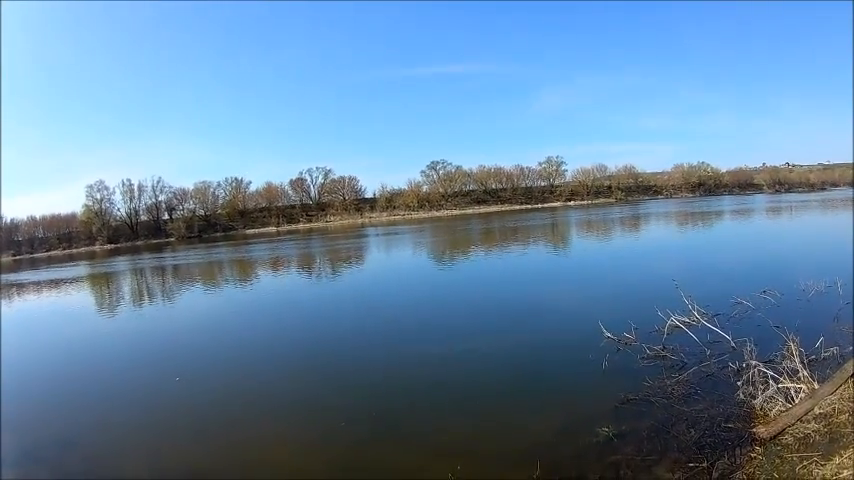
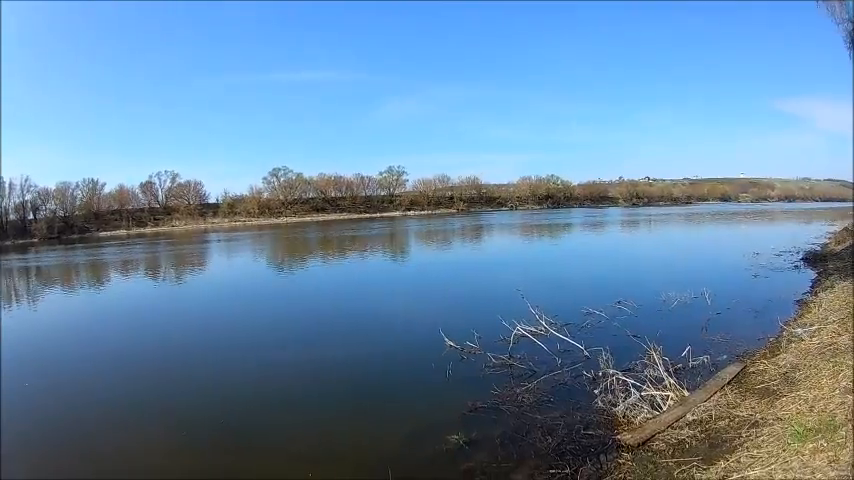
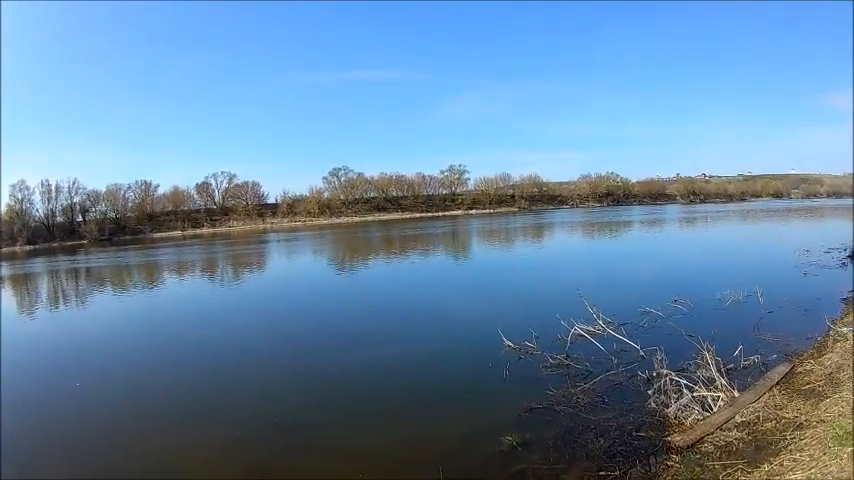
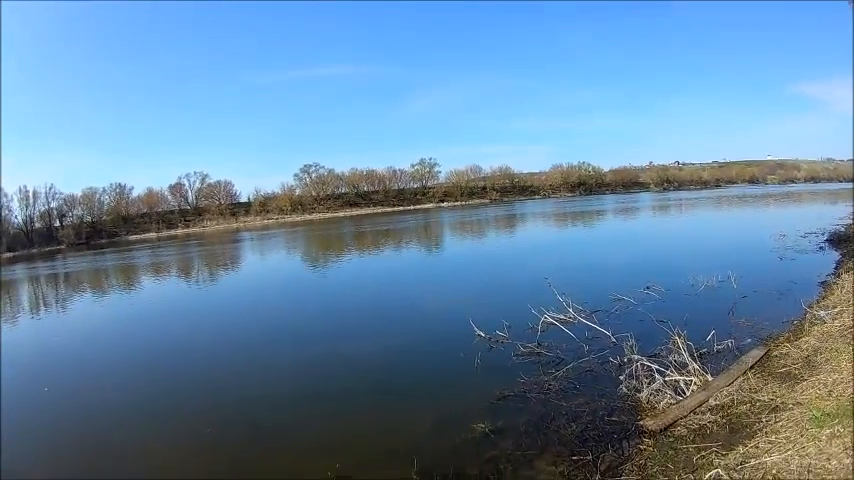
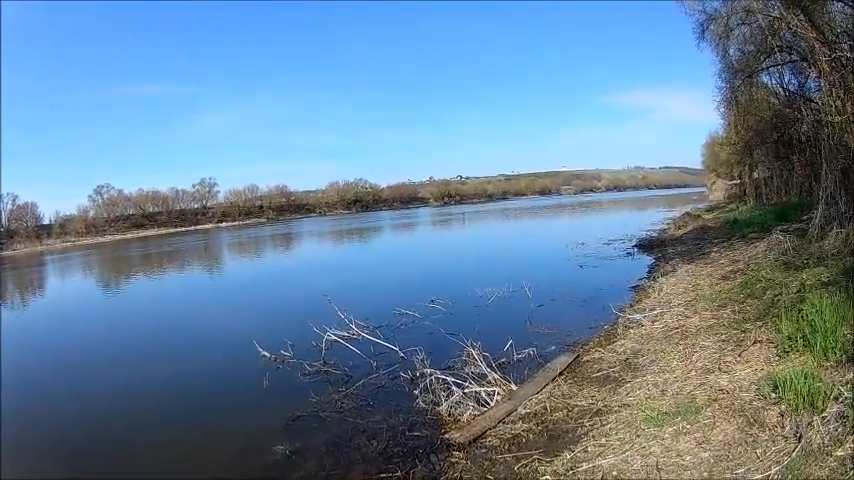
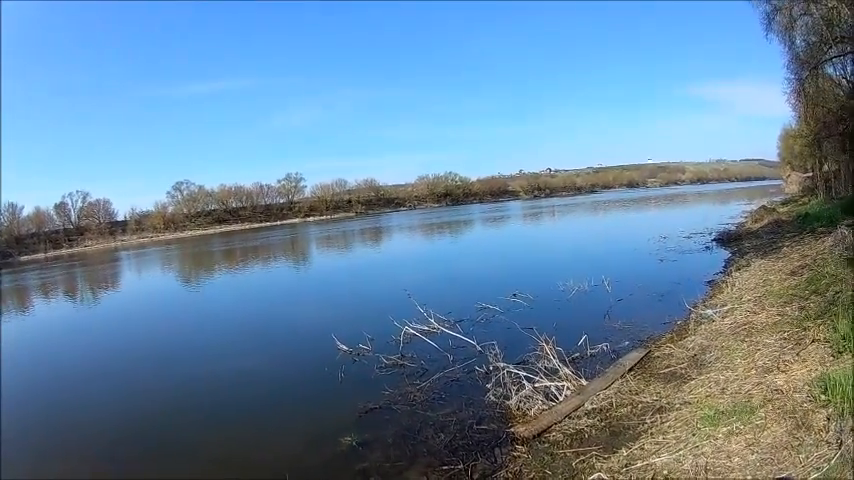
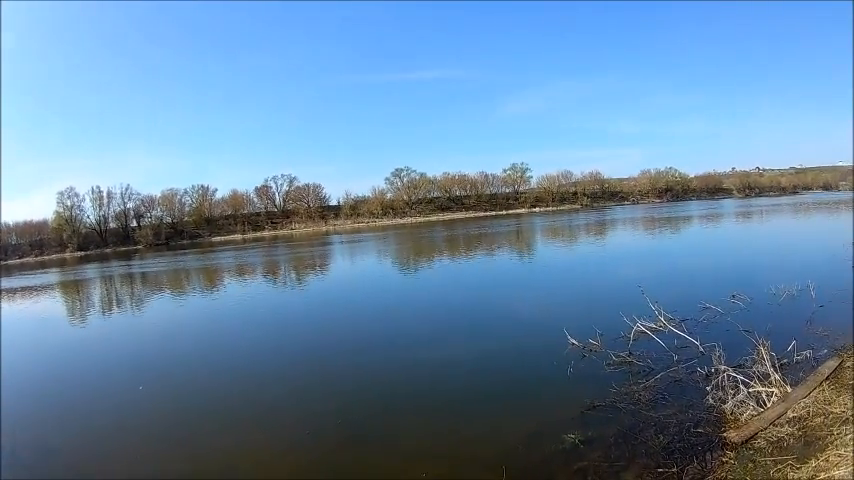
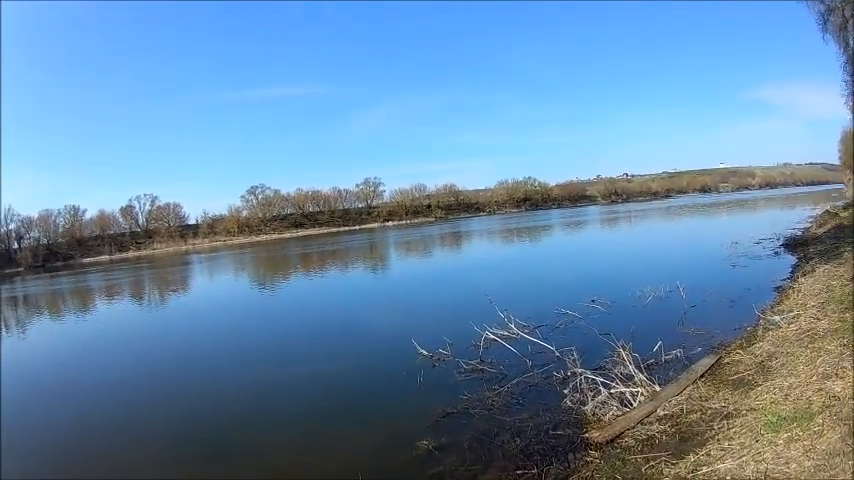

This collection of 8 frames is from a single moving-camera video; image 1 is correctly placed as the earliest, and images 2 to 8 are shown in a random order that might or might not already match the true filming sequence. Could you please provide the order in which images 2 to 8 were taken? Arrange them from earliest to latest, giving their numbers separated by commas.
7, 3, 2, 4, 8, 6, 5
